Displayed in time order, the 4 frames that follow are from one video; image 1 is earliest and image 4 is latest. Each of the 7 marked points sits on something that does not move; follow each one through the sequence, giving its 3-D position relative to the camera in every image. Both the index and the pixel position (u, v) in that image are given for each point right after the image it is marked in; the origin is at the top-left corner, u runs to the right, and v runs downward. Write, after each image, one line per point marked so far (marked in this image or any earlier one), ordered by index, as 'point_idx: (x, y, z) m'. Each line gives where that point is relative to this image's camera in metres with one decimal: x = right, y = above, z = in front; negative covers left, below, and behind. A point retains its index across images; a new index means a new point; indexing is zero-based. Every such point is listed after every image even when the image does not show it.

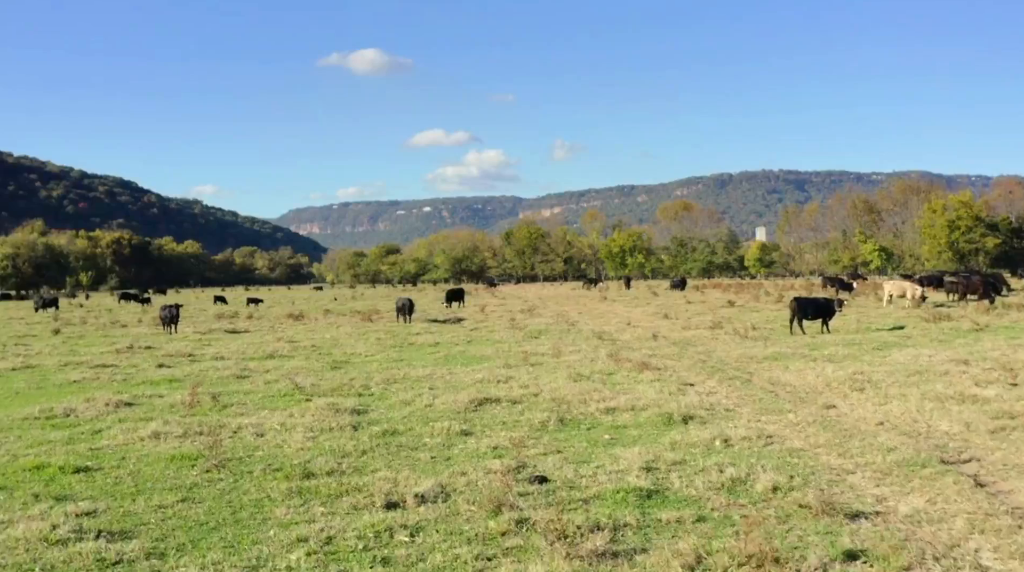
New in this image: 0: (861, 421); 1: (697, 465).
0: (+5.9, -2.3, +17.2) m
1: (+2.6, -2.6, +14.1) m
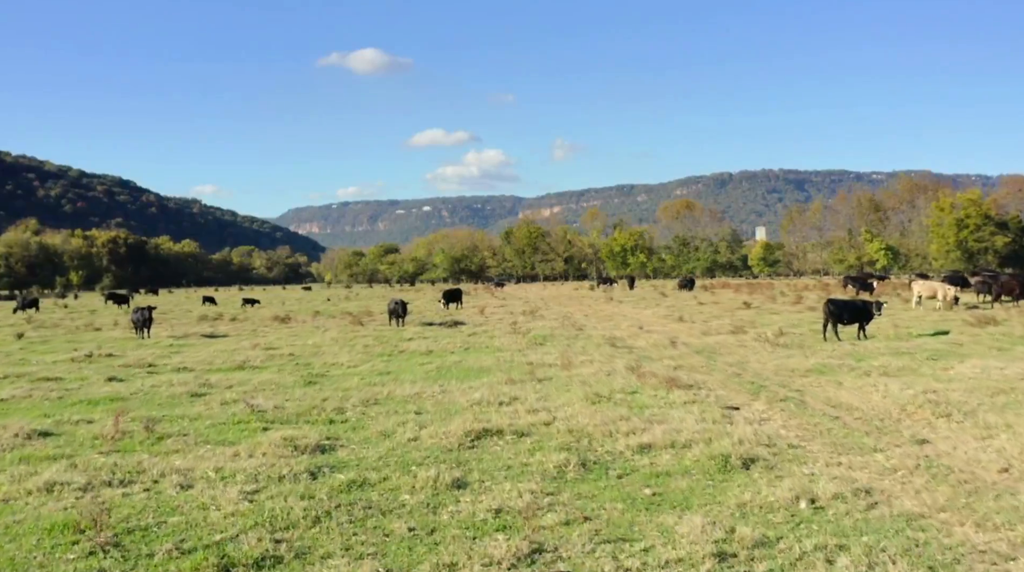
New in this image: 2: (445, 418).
0: (+6.0, -2.3, +13.2) m
1: (+2.7, -2.6, +10.1) m
2: (-1.2, -2.3, +17.6) m
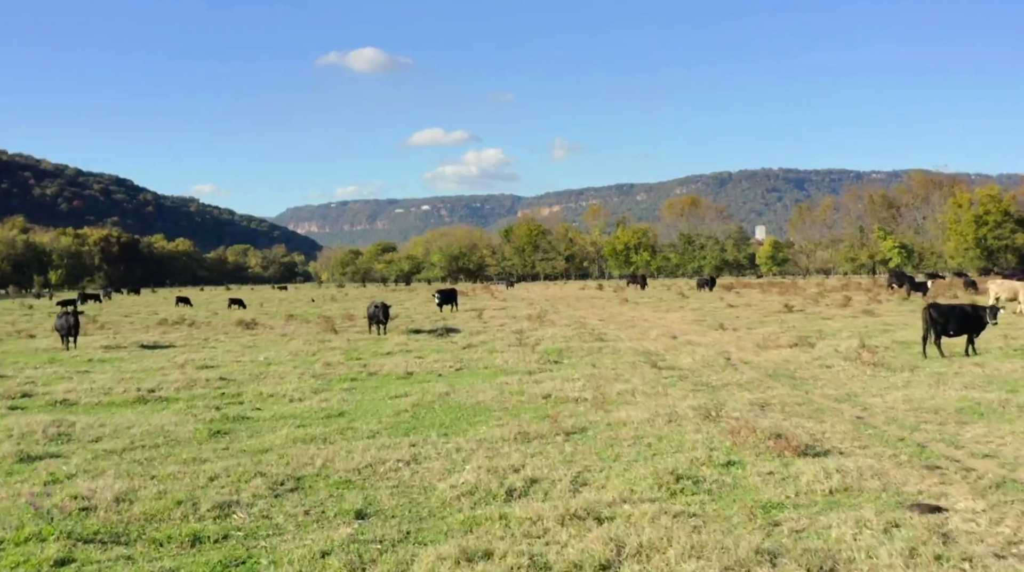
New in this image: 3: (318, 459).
0: (+6.2, -2.4, +4.9) m
1: (+2.9, -2.6, +1.8) m
2: (-1.0, -2.3, +9.3) m
3: (-2.5, -2.2, +13.2) m
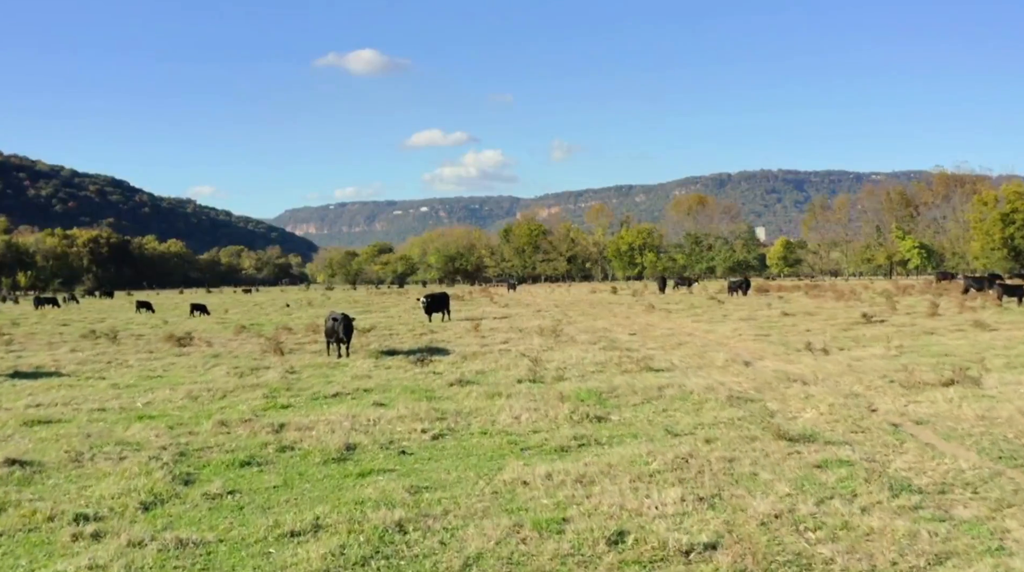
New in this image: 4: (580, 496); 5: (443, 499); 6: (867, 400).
0: (+6.5, -2.4, -5.5) m
1: (+3.2, -2.7, -8.7) m
2: (-0.7, -2.4, -1.2) m
3: (-2.2, -2.3, +2.7) m
4: (+0.6, -2.1, +10.2) m
5: (-0.8, -2.2, +10.6) m
6: (+6.4, -2.0, +18.4) m
